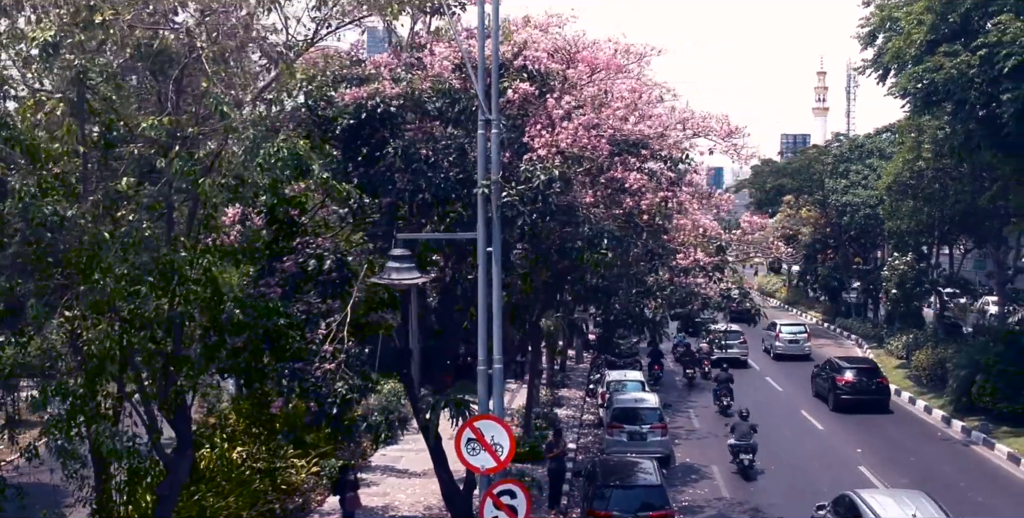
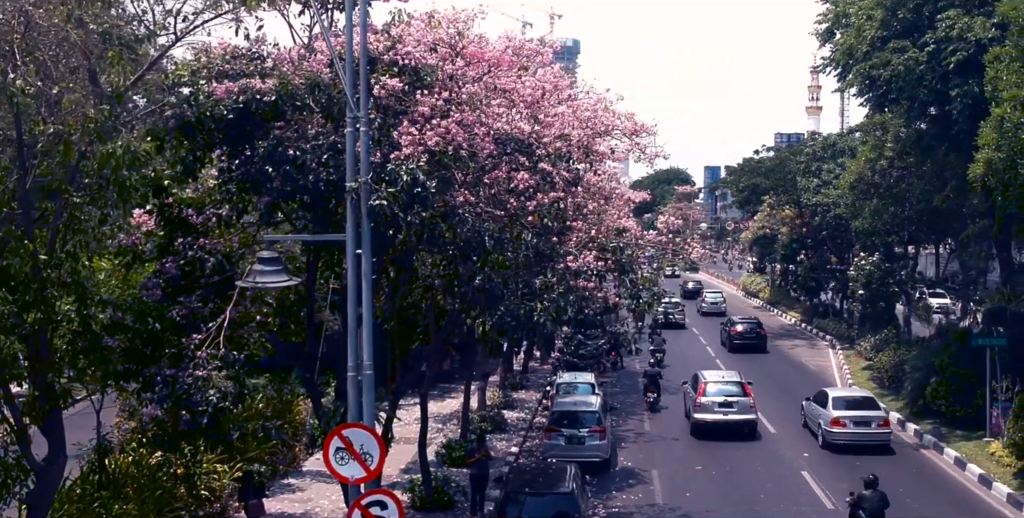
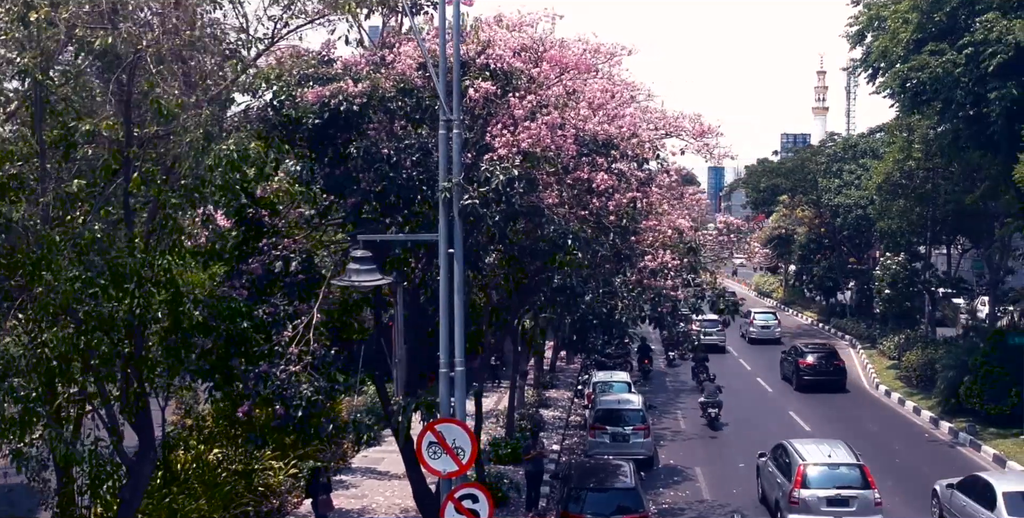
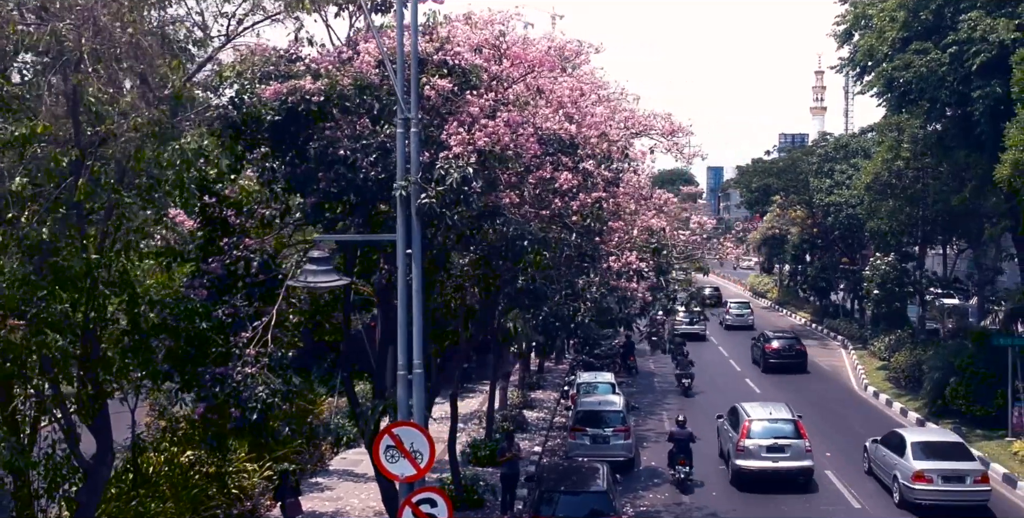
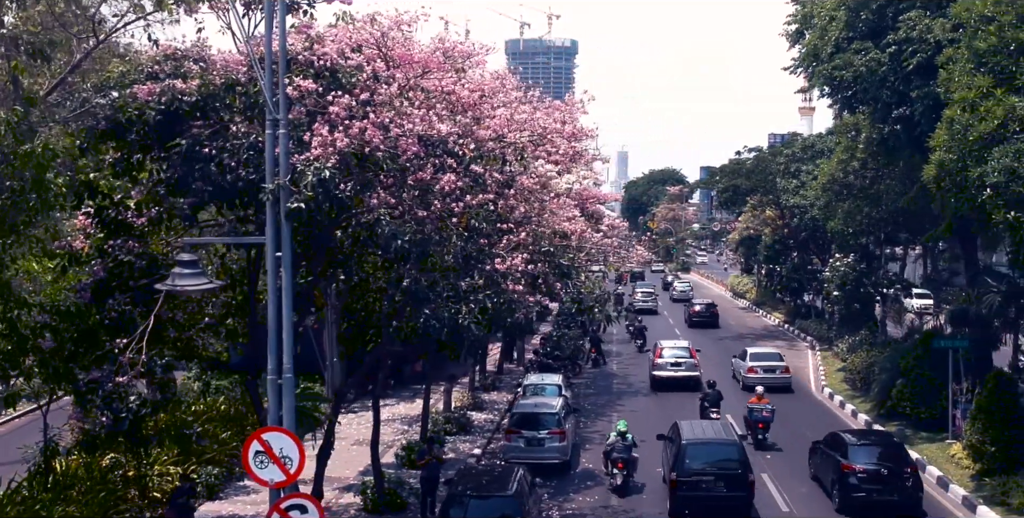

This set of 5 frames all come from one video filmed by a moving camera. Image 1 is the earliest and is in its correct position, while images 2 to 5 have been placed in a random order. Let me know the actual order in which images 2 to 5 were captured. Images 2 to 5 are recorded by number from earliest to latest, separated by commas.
3, 4, 2, 5
